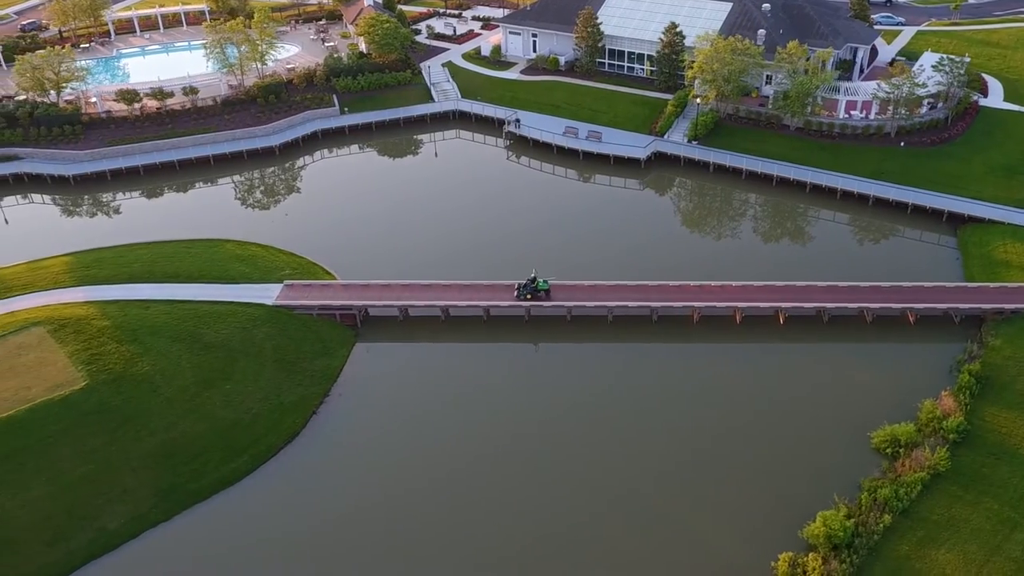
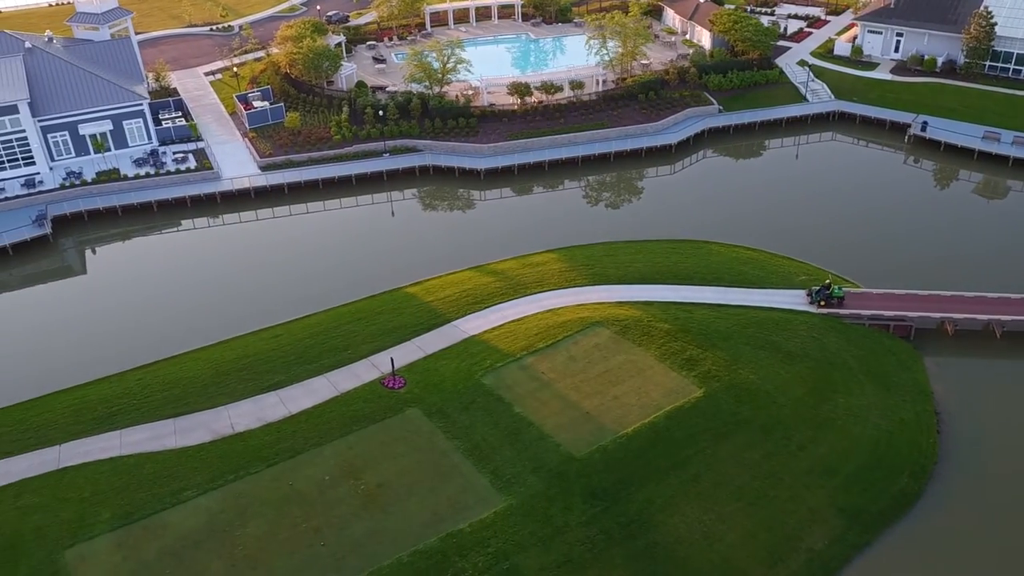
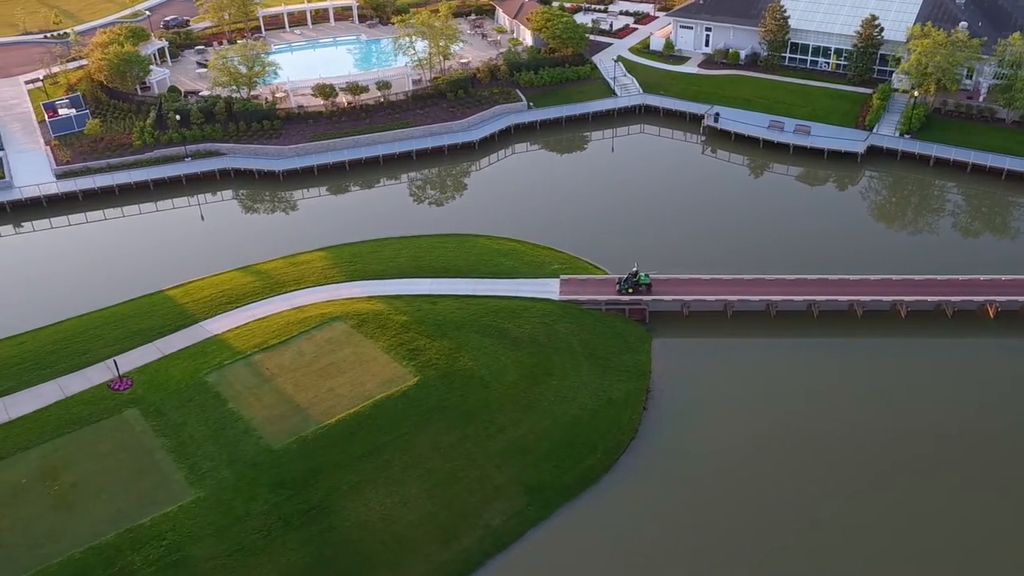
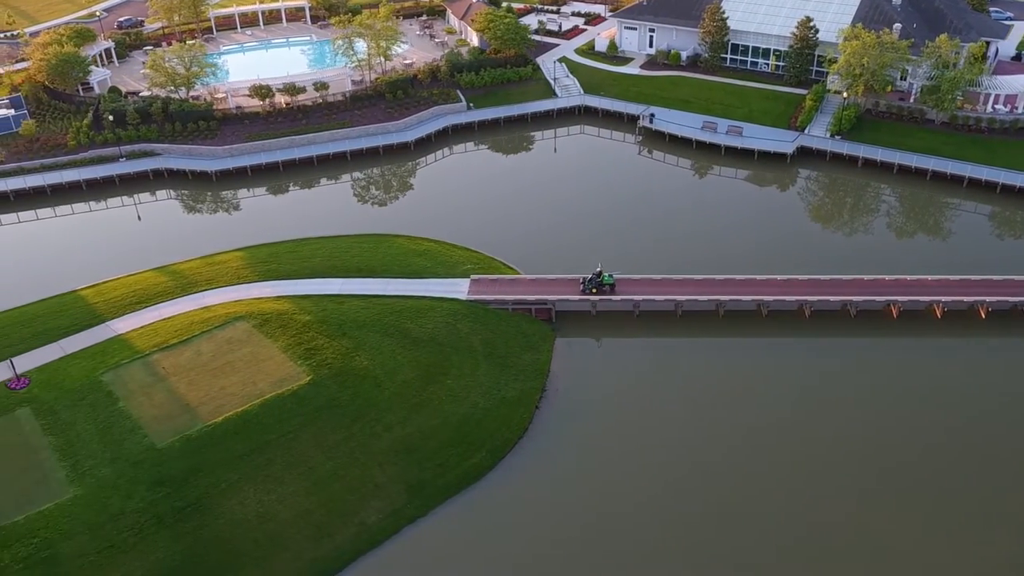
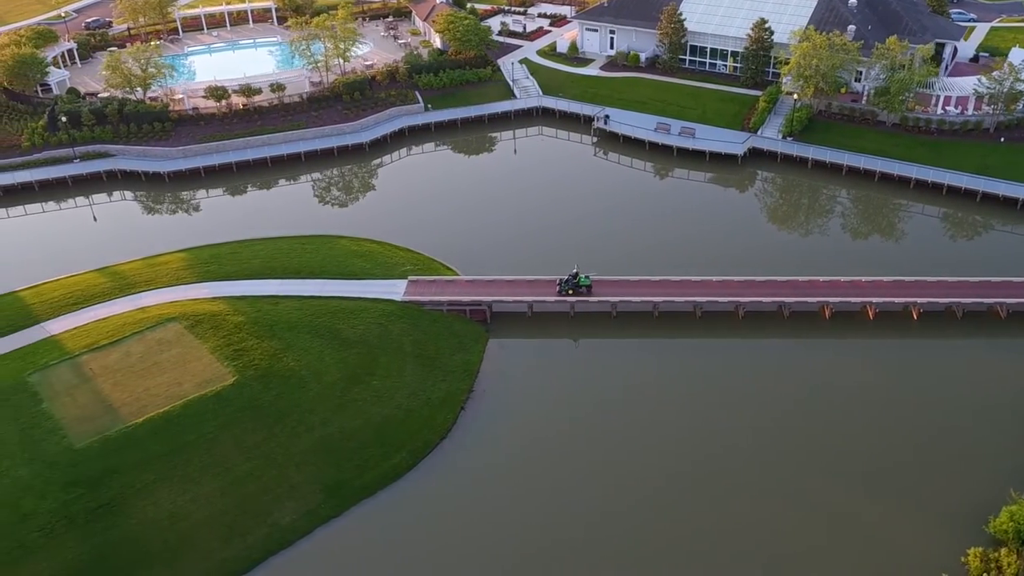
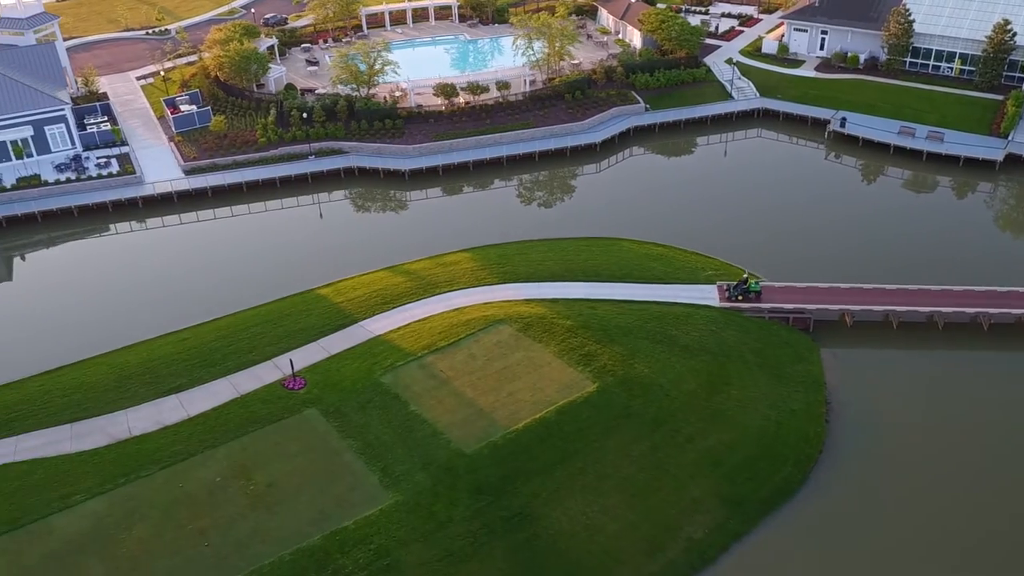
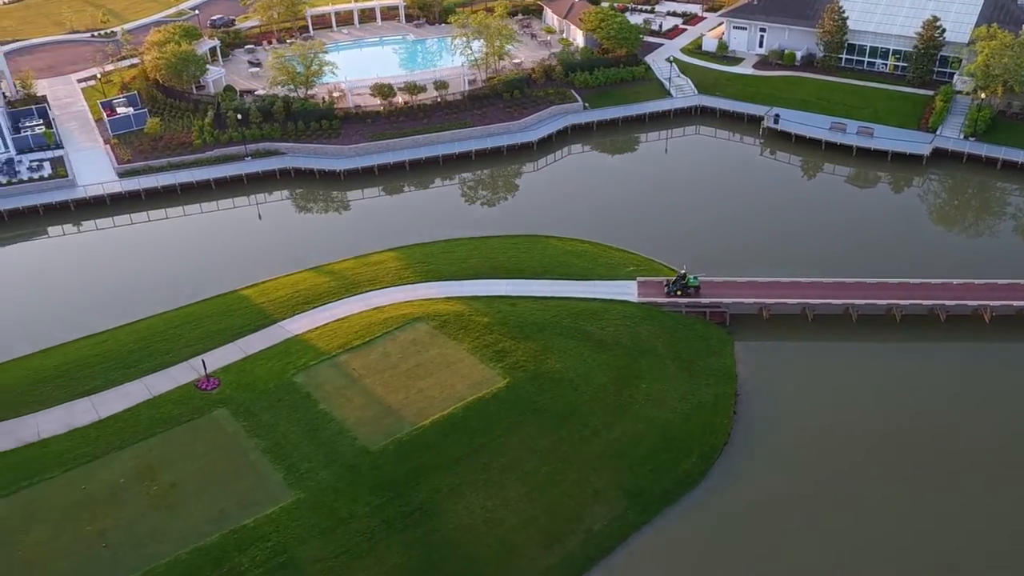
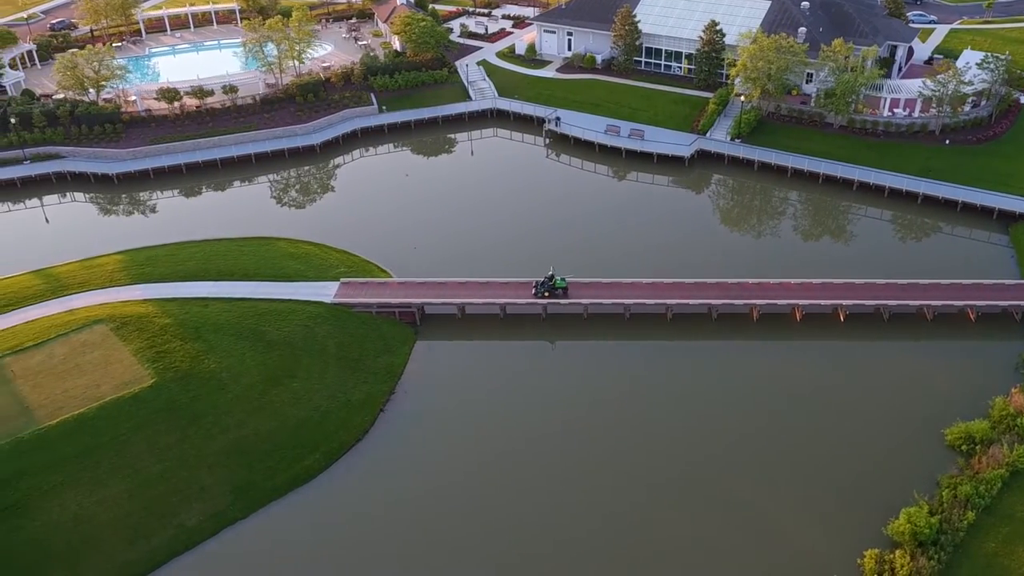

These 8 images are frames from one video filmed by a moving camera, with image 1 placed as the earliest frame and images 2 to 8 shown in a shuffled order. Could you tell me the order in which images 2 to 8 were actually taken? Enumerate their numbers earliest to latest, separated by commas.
8, 5, 4, 3, 7, 6, 2
